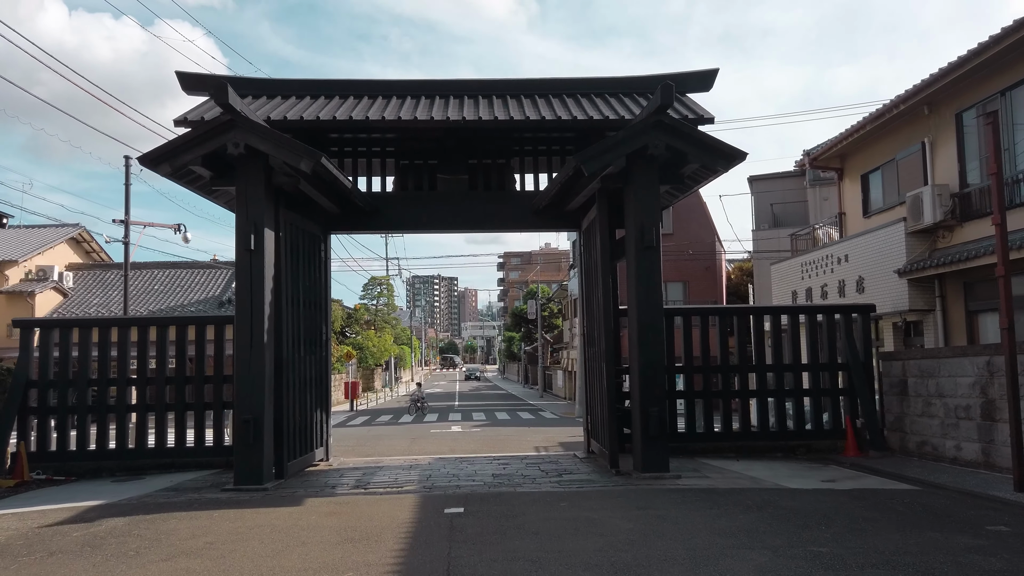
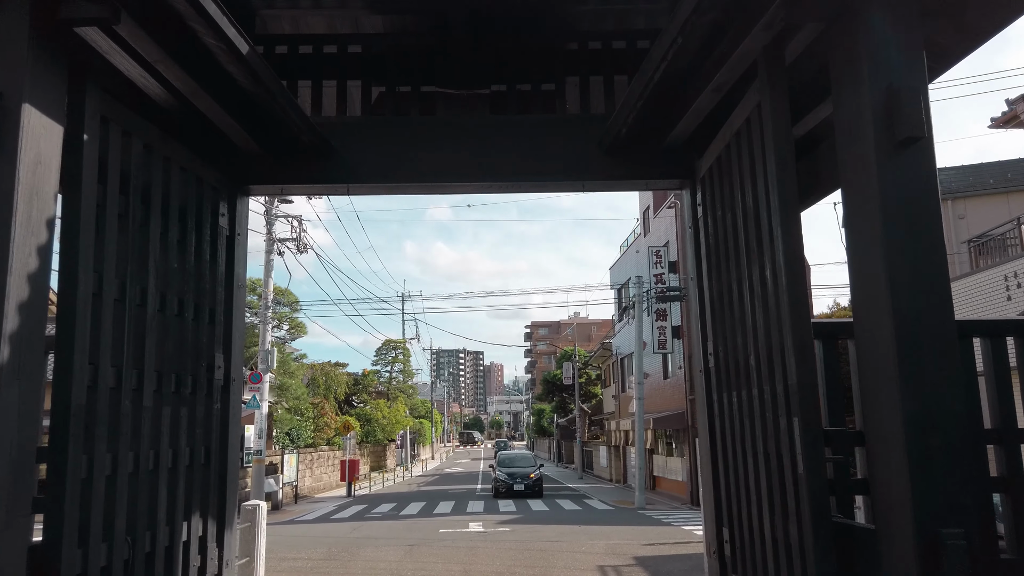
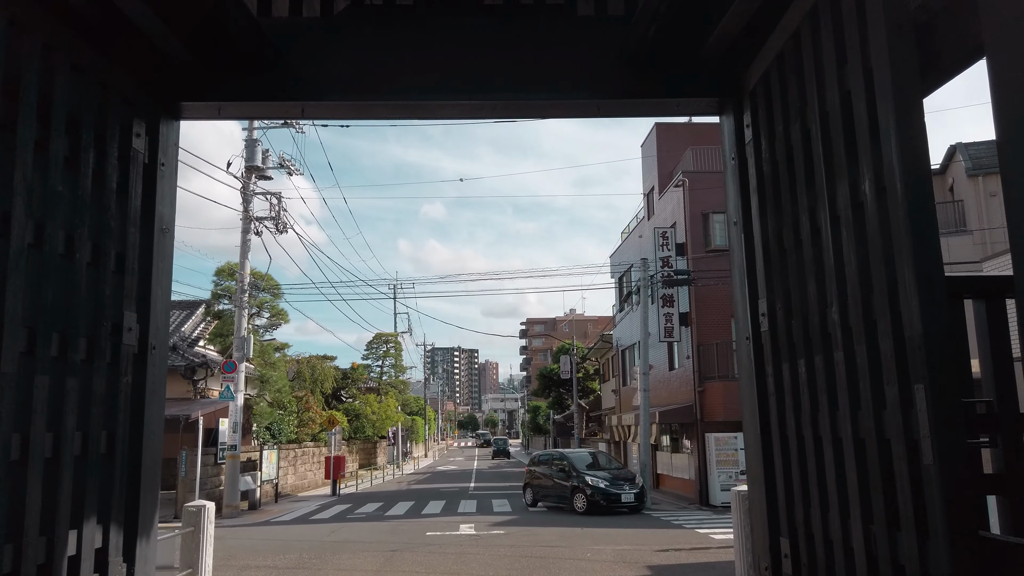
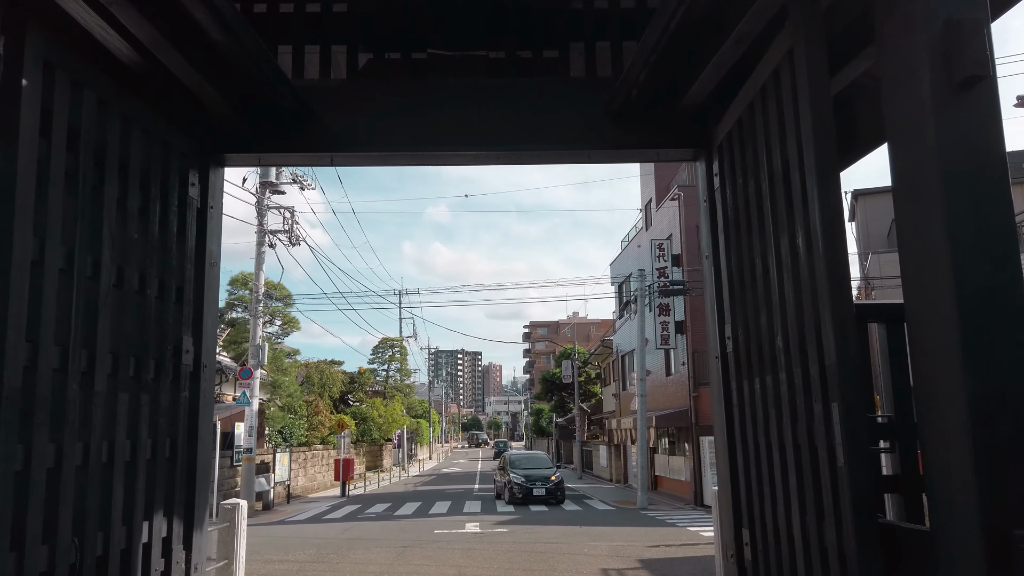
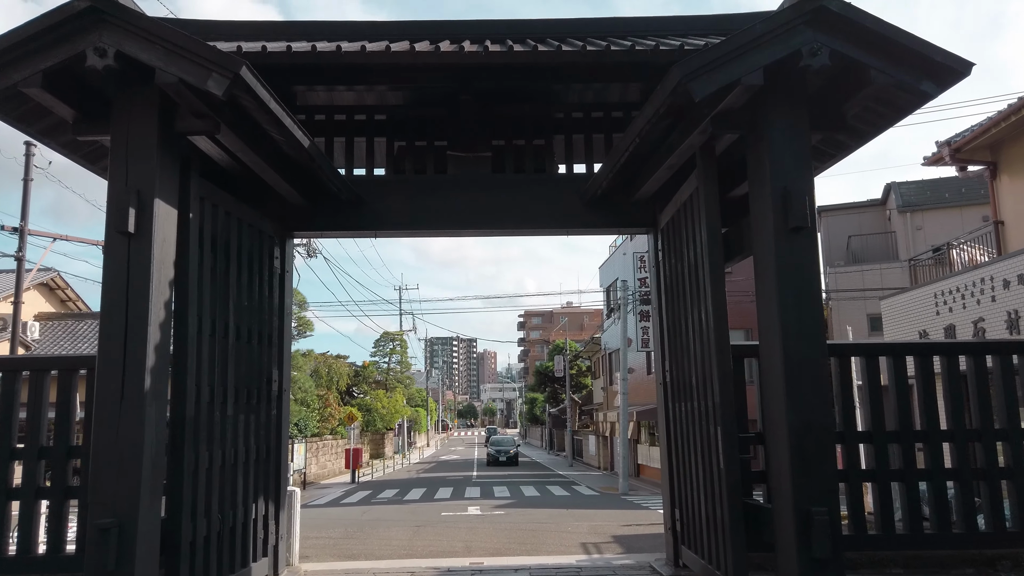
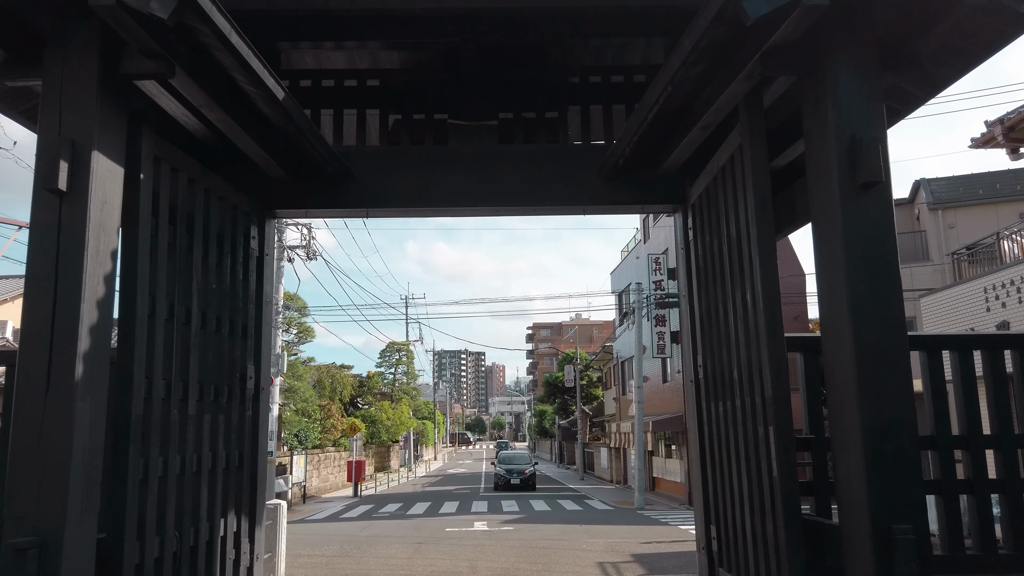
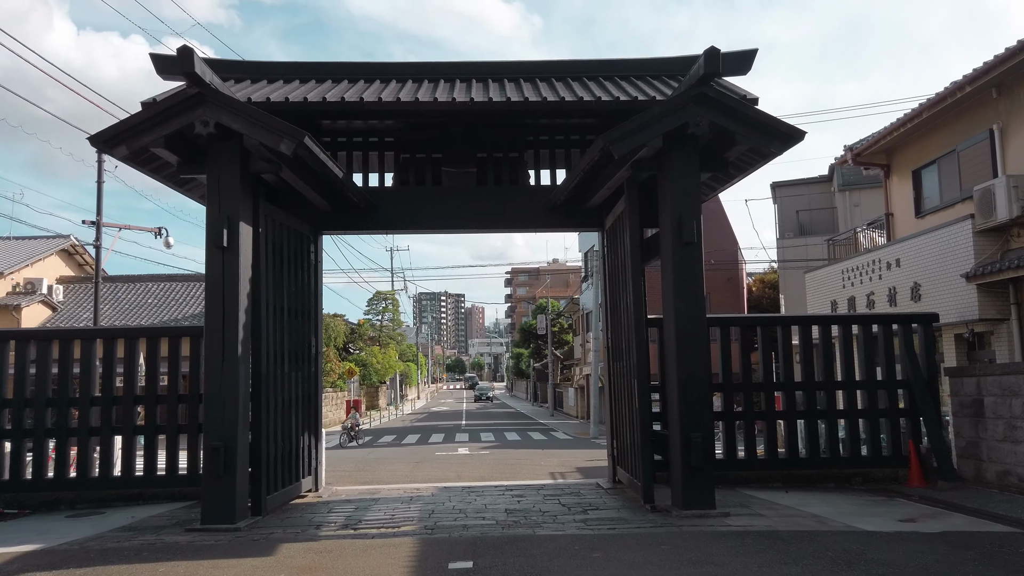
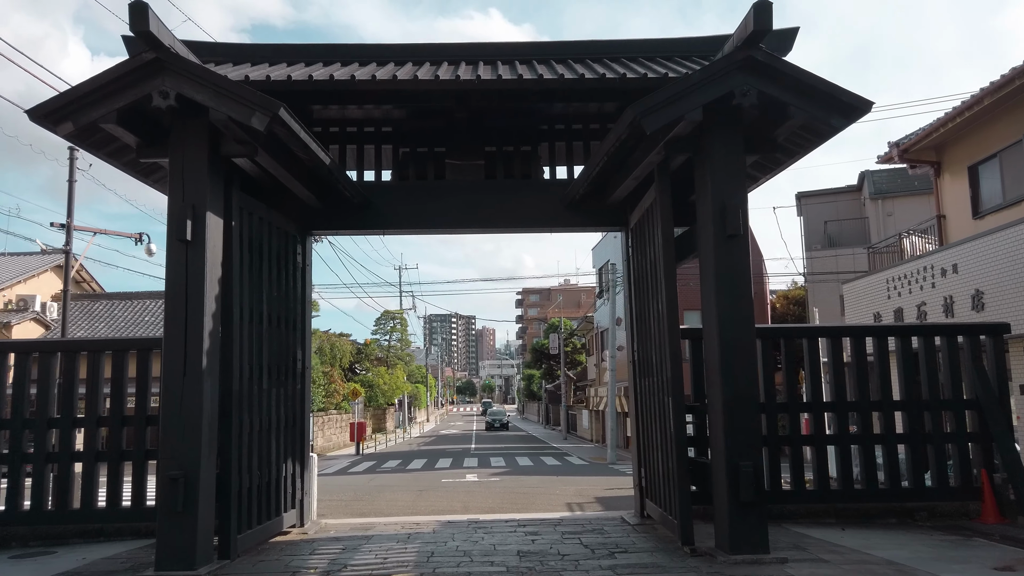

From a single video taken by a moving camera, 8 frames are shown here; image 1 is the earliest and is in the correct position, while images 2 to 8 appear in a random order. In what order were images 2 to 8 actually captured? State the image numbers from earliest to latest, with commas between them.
7, 8, 5, 6, 2, 4, 3
